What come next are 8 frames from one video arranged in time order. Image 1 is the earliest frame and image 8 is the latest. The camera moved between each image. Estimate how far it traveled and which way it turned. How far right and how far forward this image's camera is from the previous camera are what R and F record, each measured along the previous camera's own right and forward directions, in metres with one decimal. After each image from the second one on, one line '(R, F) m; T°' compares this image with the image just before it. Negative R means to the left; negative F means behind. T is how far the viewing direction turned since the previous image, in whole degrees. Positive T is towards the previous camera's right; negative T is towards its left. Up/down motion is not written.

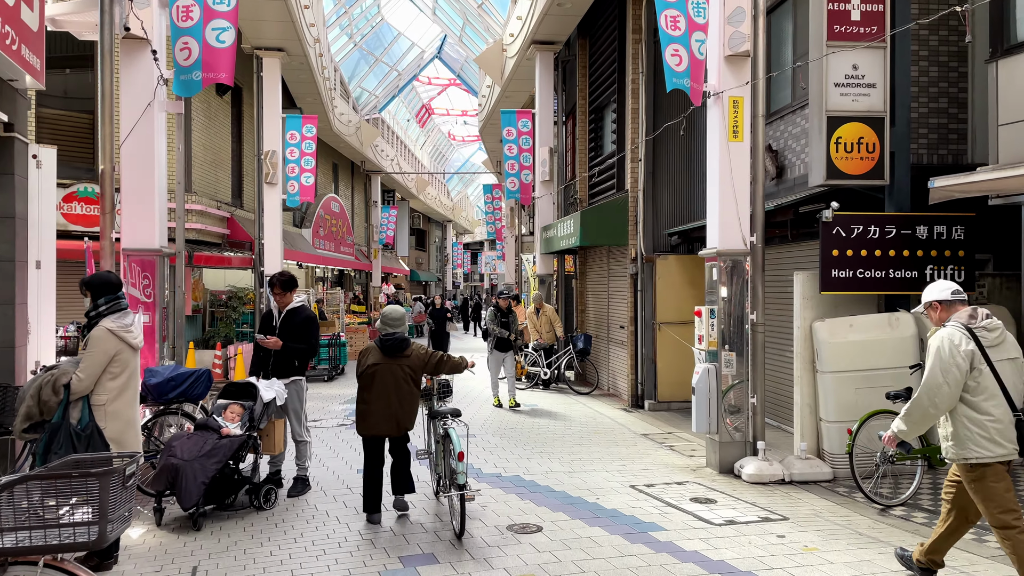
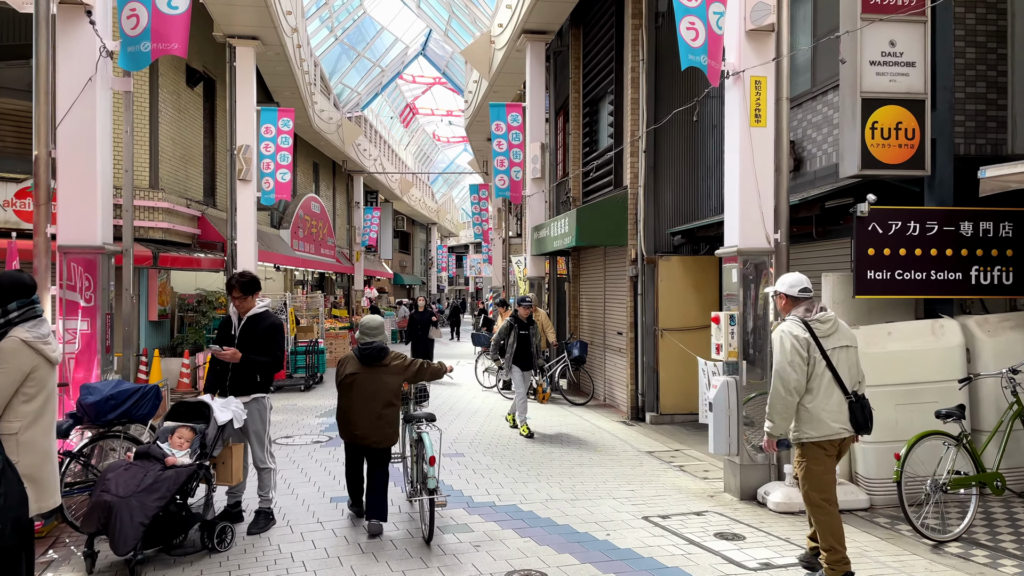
(-0.1, +0.8) m; +1°
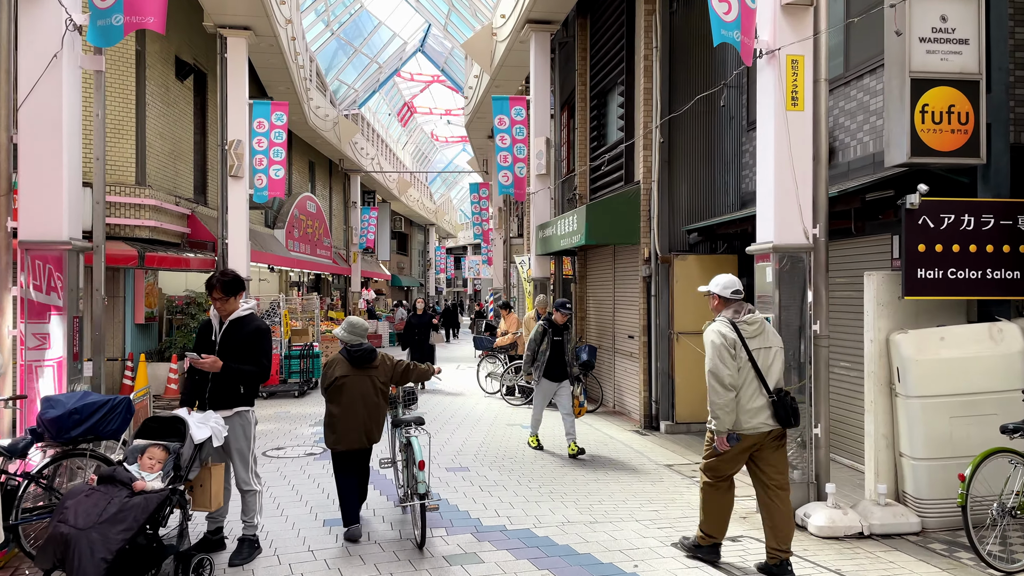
(-0.1, +0.6) m; 0°
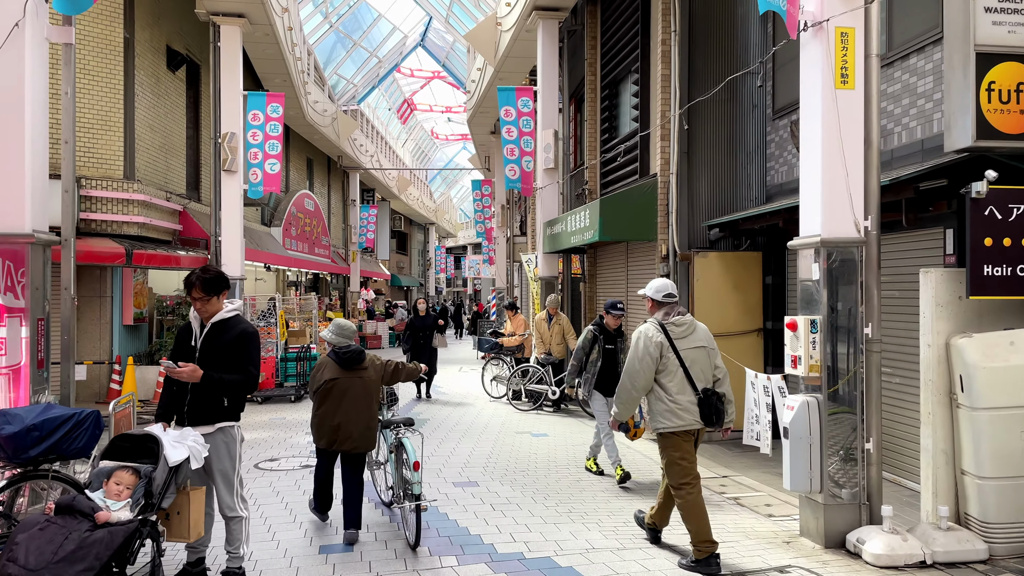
(-0.1, +0.6) m; 0°
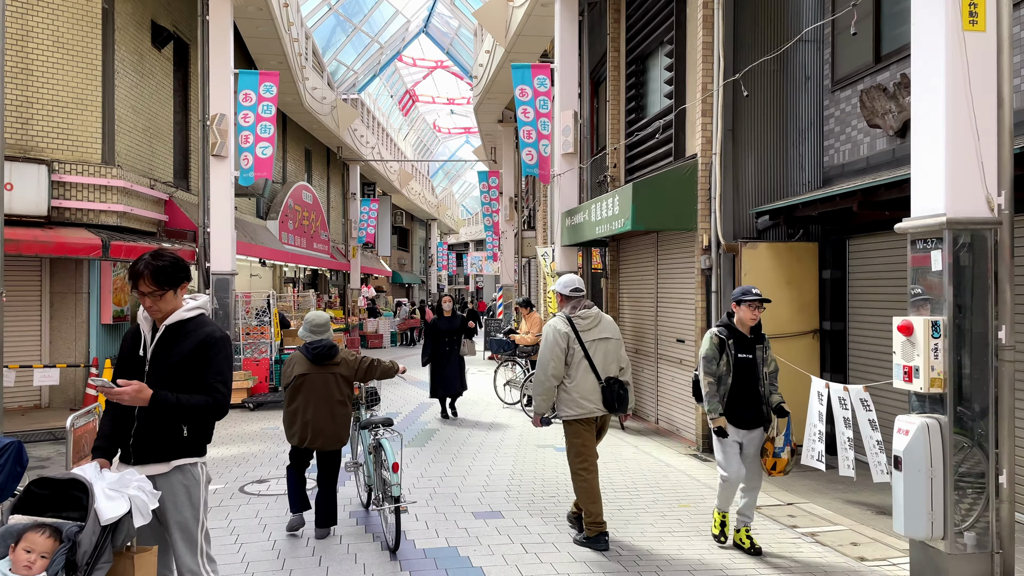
(-0.2, +1.0) m; 0°
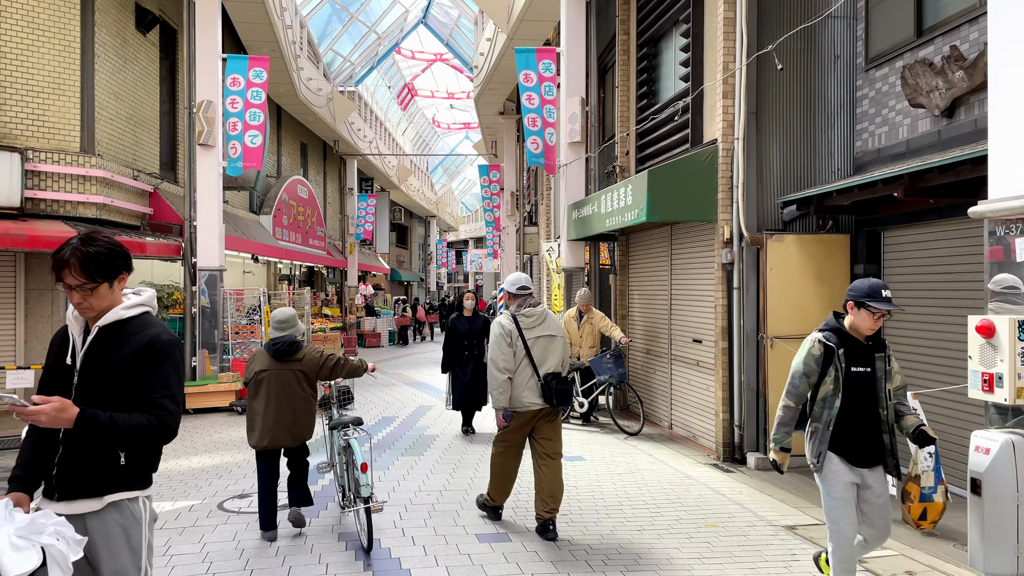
(-0.1, +0.6) m; 0°
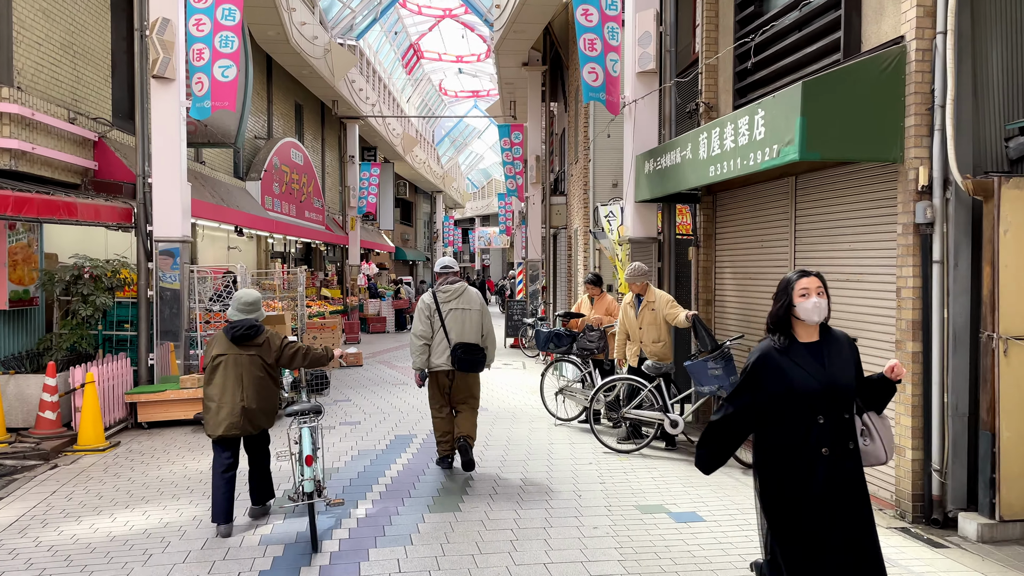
(-0.5, +2.4) m; 0°
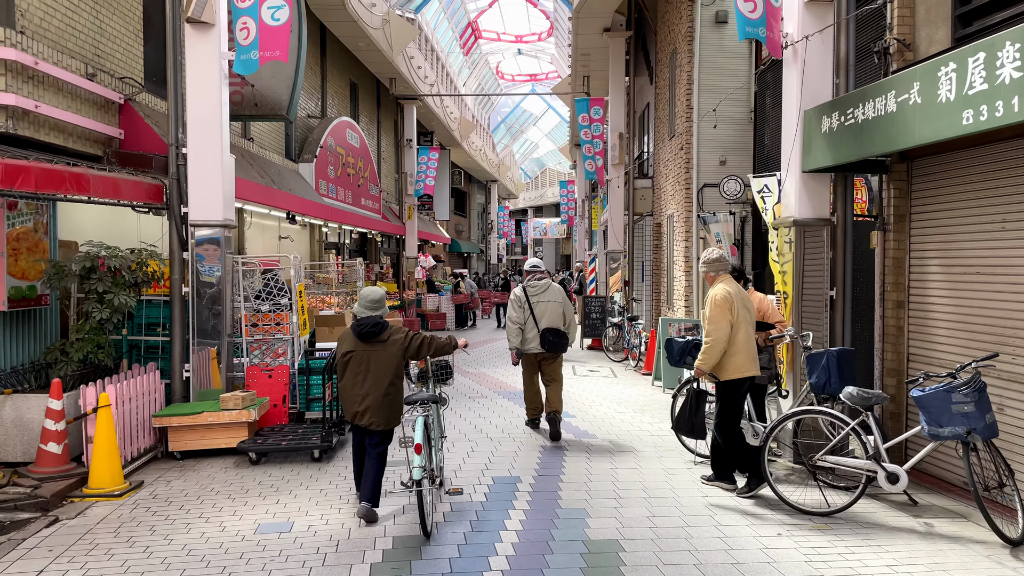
(-0.6, +1.7) m; -3°
